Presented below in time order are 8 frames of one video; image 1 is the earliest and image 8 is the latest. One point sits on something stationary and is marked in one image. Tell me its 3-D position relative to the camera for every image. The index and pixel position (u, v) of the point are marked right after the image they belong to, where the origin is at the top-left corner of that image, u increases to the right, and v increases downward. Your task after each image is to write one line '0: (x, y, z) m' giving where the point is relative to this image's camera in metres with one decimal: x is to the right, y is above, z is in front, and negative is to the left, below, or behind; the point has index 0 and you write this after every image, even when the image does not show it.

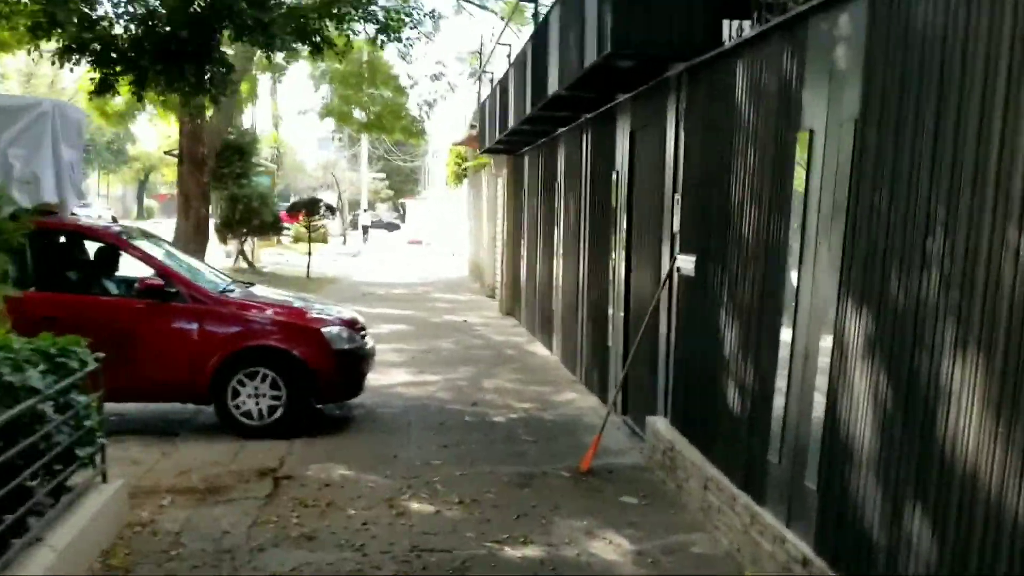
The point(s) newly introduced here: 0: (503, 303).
0: (-0.2, -0.2, +14.2) m
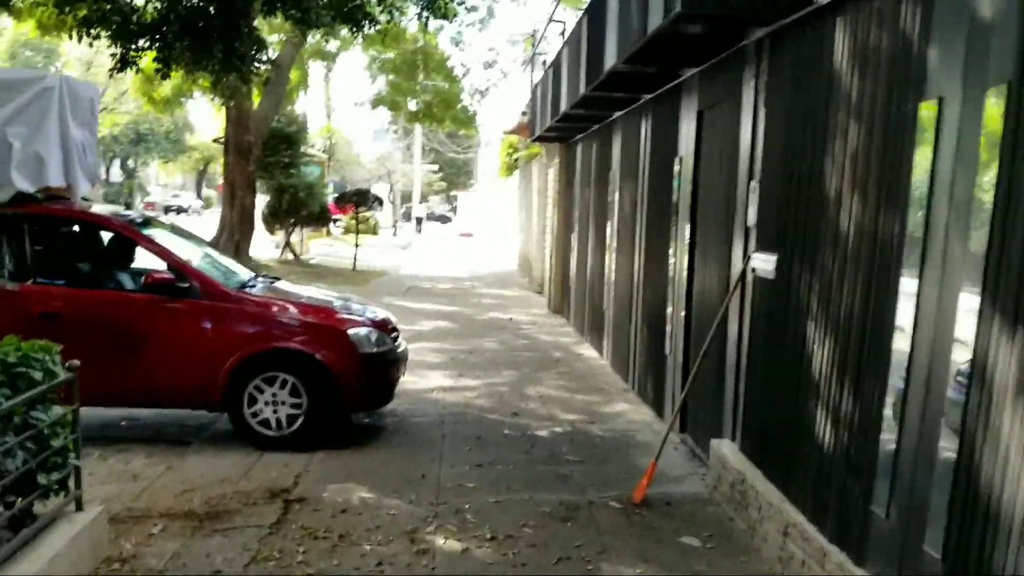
0: (+0.6, -0.2, +13.5) m
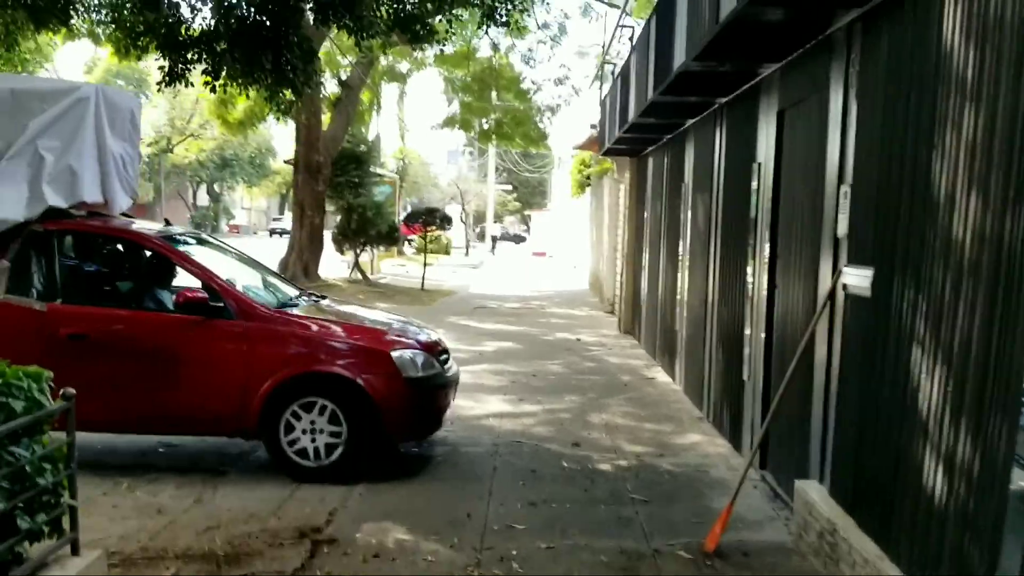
0: (+1.6, -0.5, +12.9) m
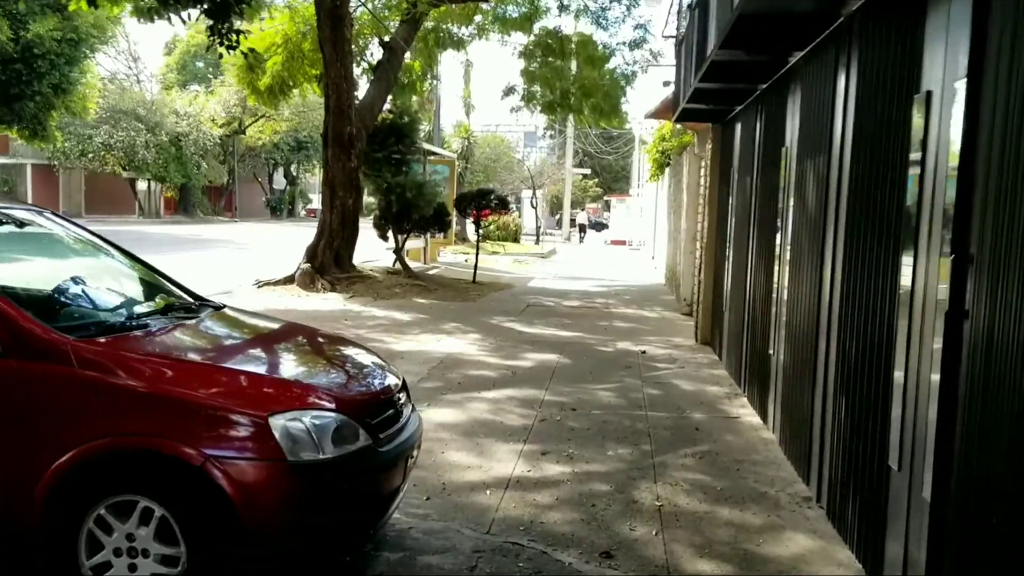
0: (+2.2, -0.5, +10.4) m
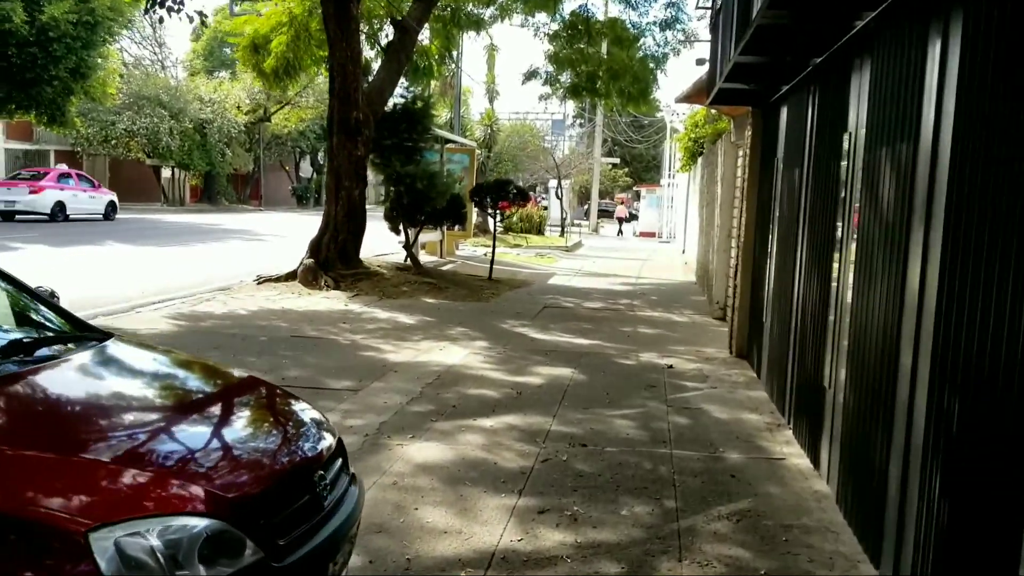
0: (+2.3, -0.5, +9.2) m
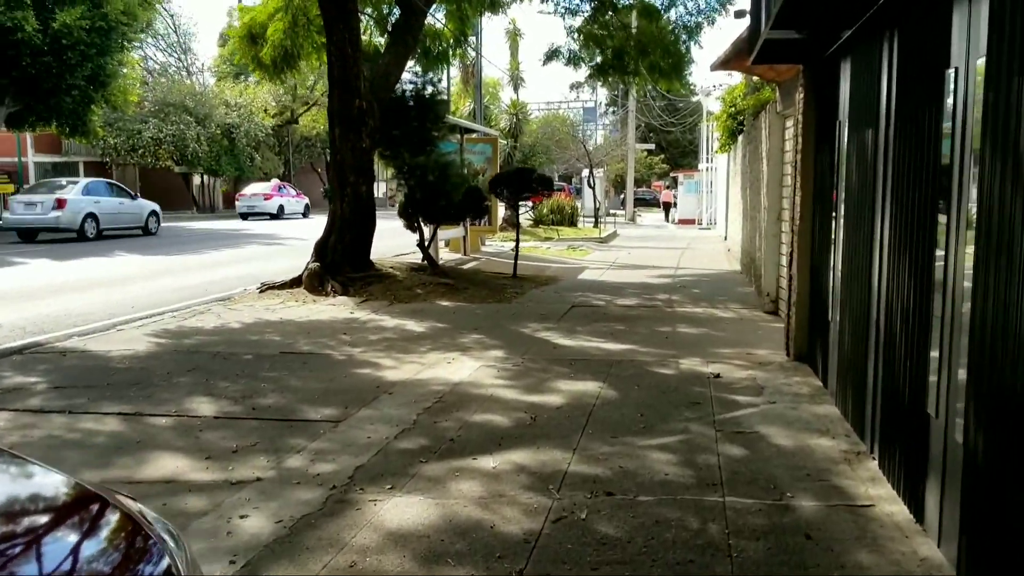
0: (+2.4, -0.4, +7.8) m
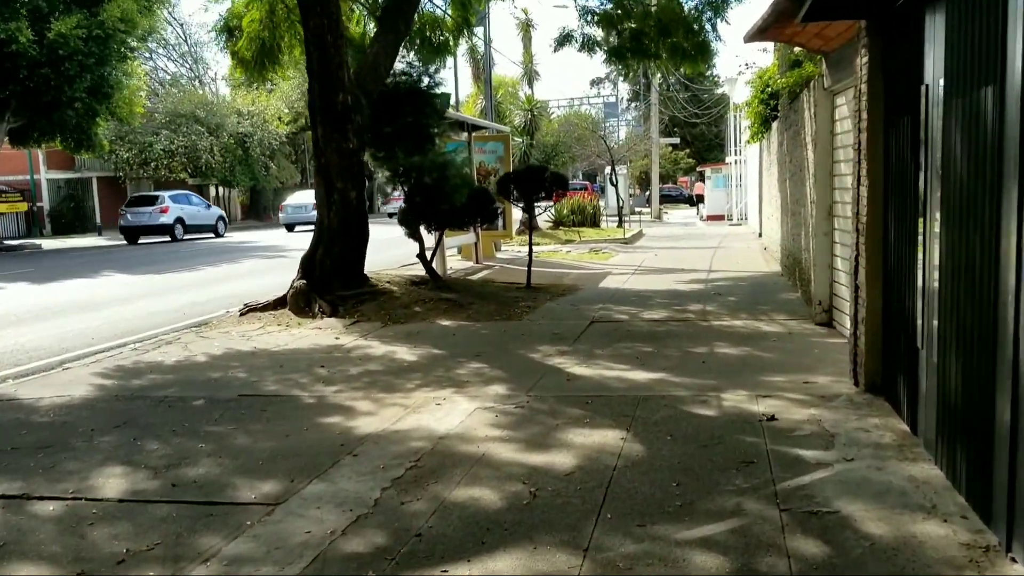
0: (+2.5, -0.5, +6.3) m
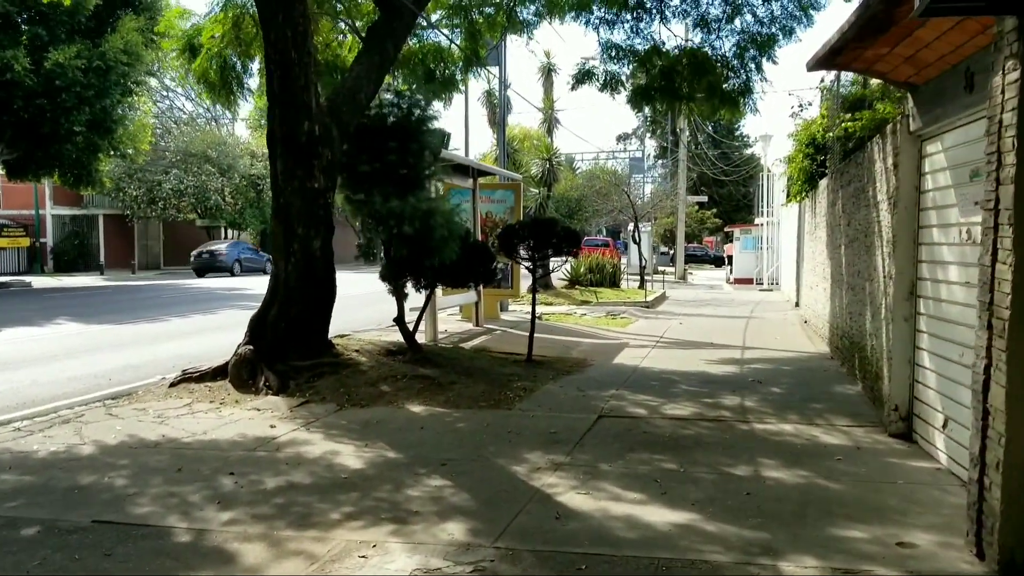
0: (+2.2, -1.1, +4.2) m
